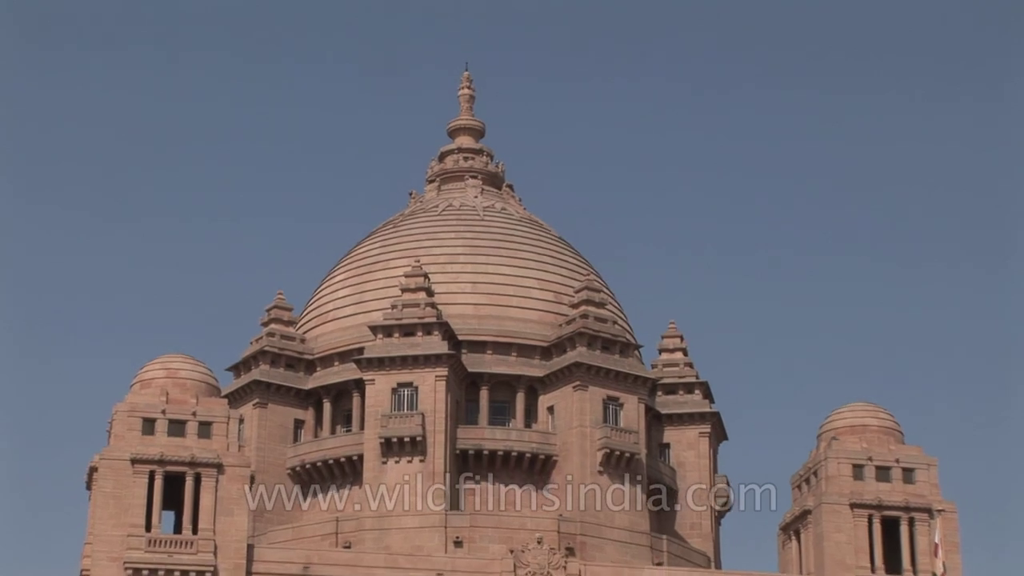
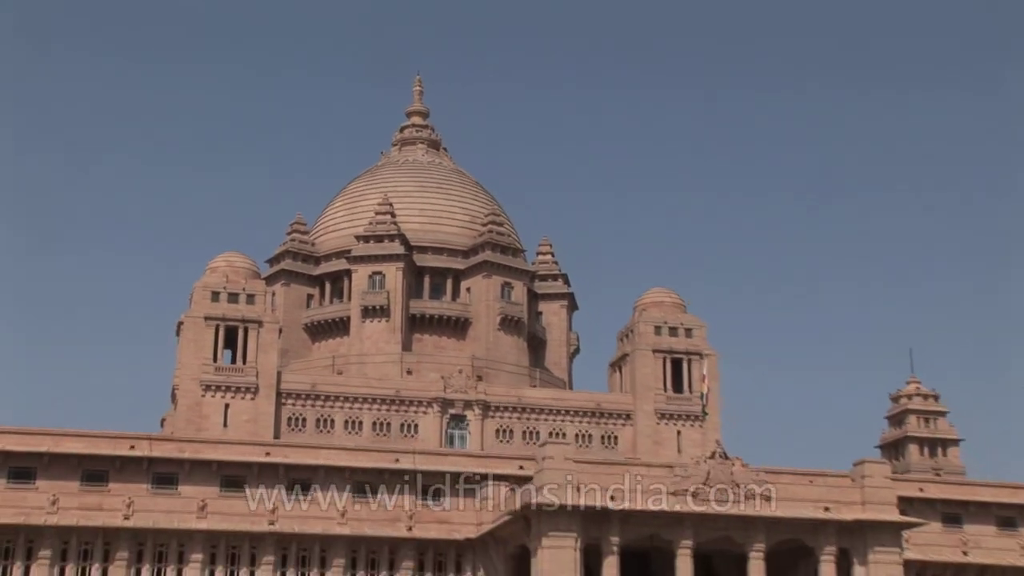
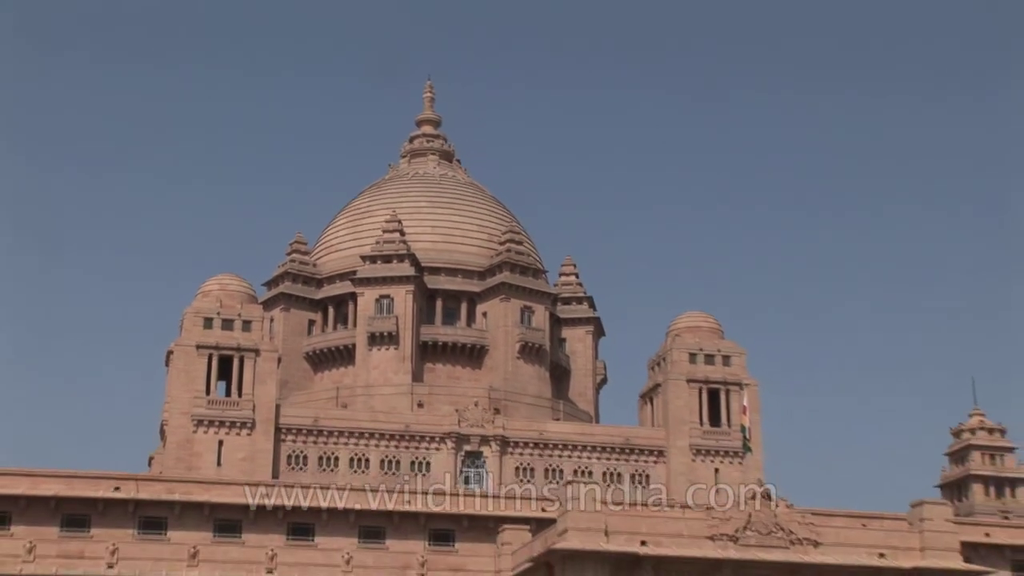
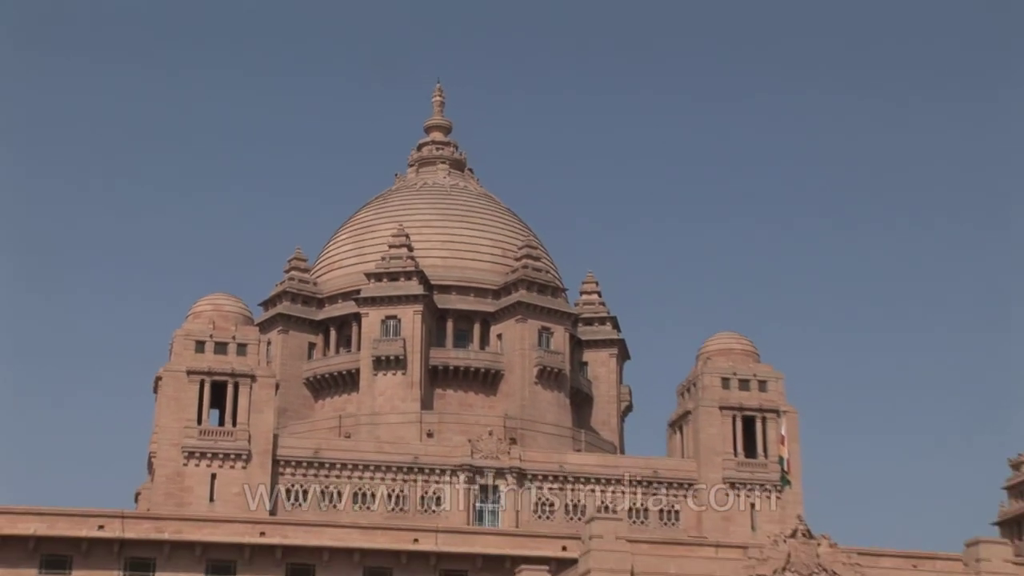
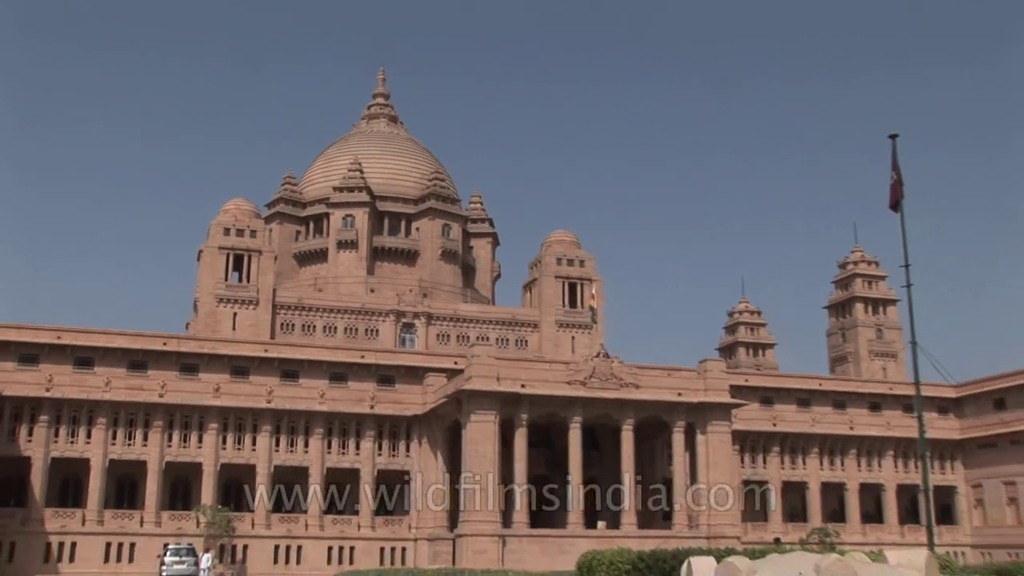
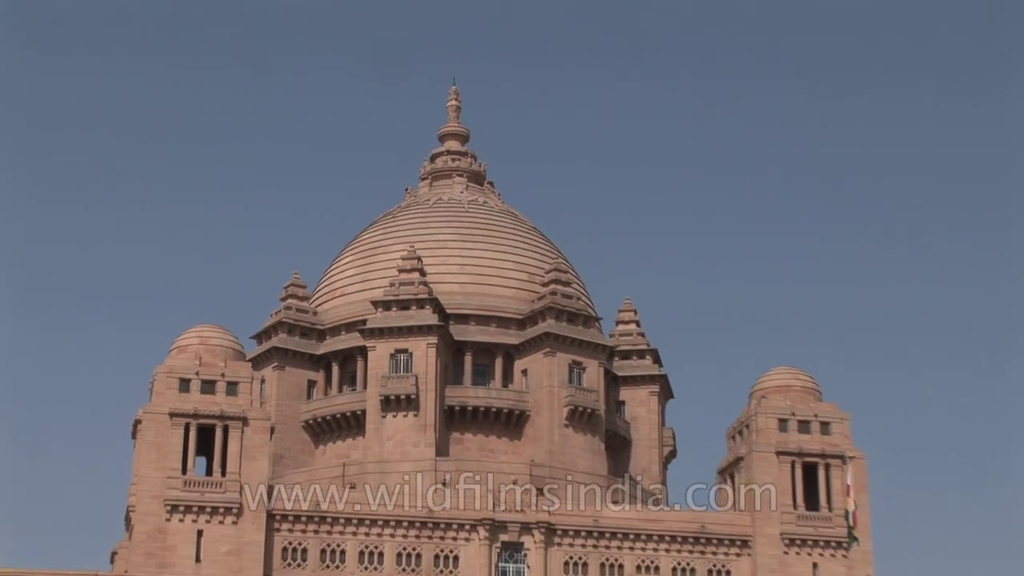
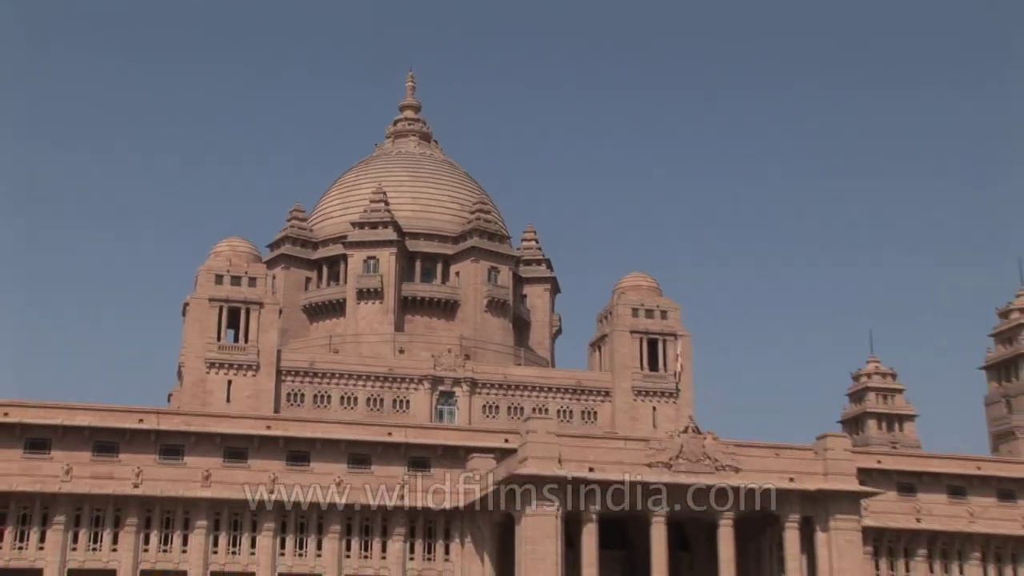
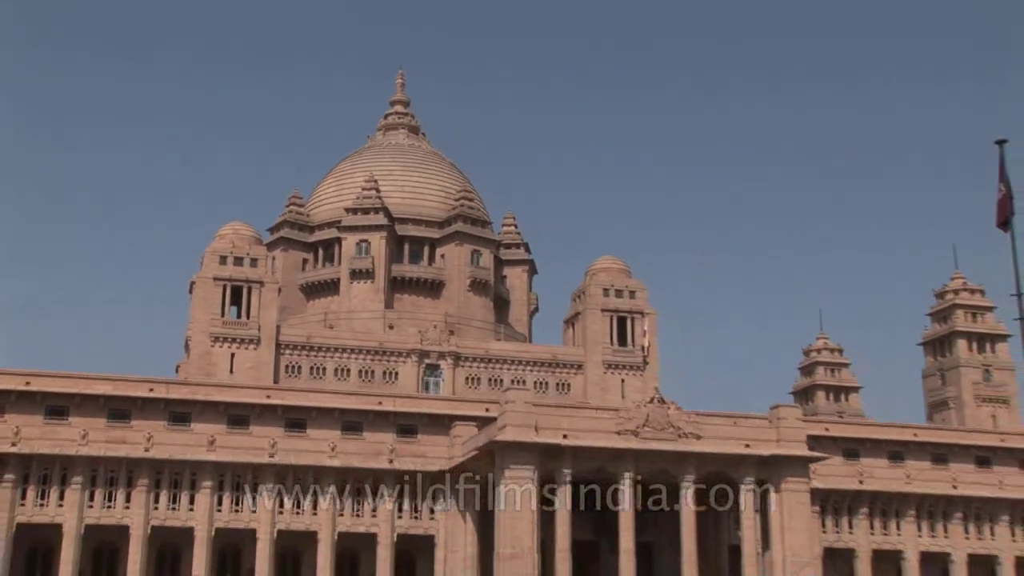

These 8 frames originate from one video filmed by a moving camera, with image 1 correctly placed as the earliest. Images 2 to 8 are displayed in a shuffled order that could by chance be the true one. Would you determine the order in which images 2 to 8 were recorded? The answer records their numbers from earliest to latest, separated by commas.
6, 4, 3, 2, 7, 8, 5
